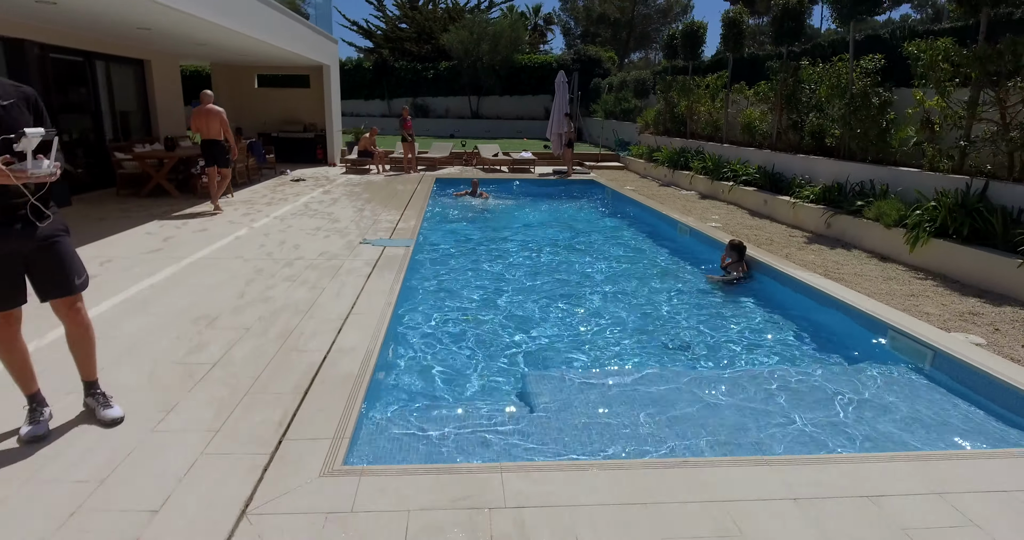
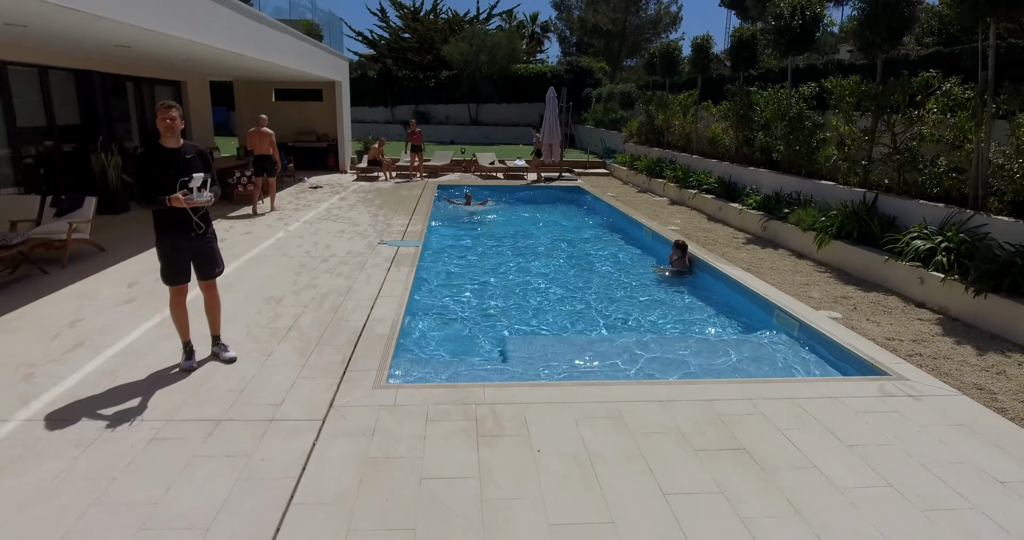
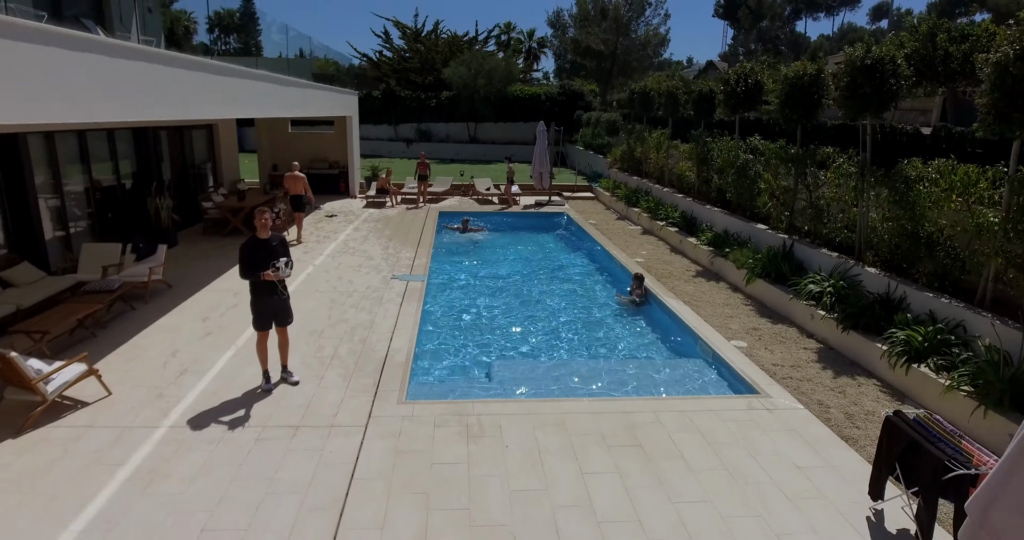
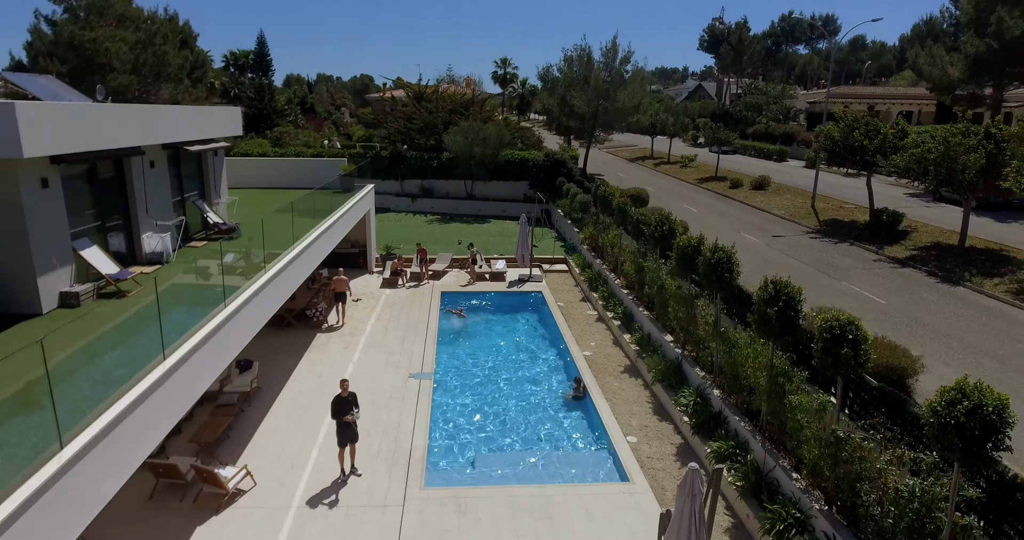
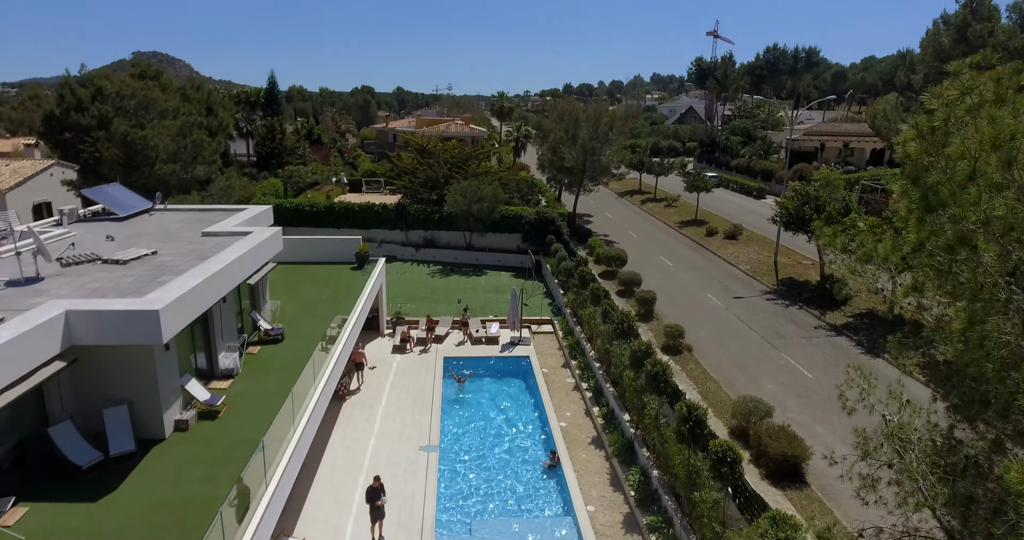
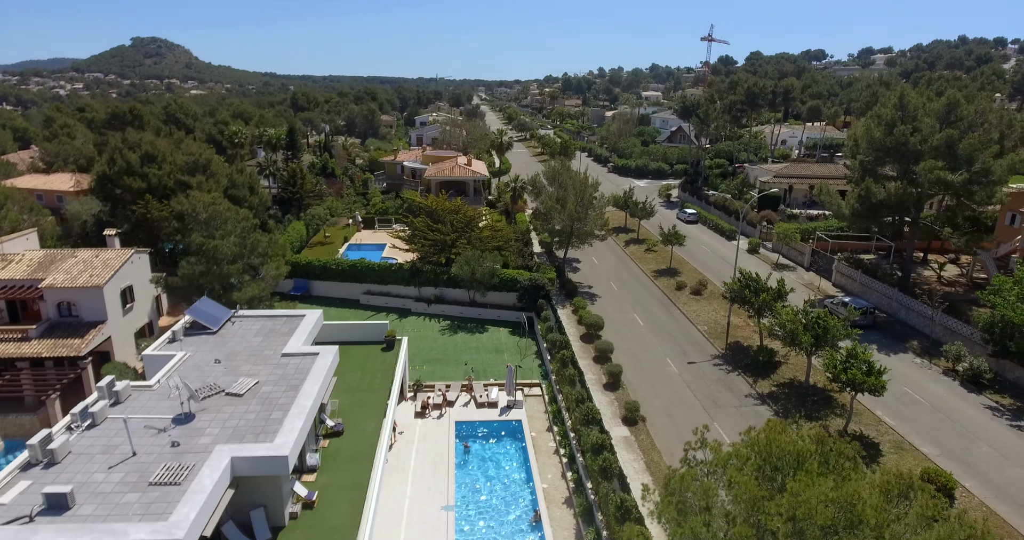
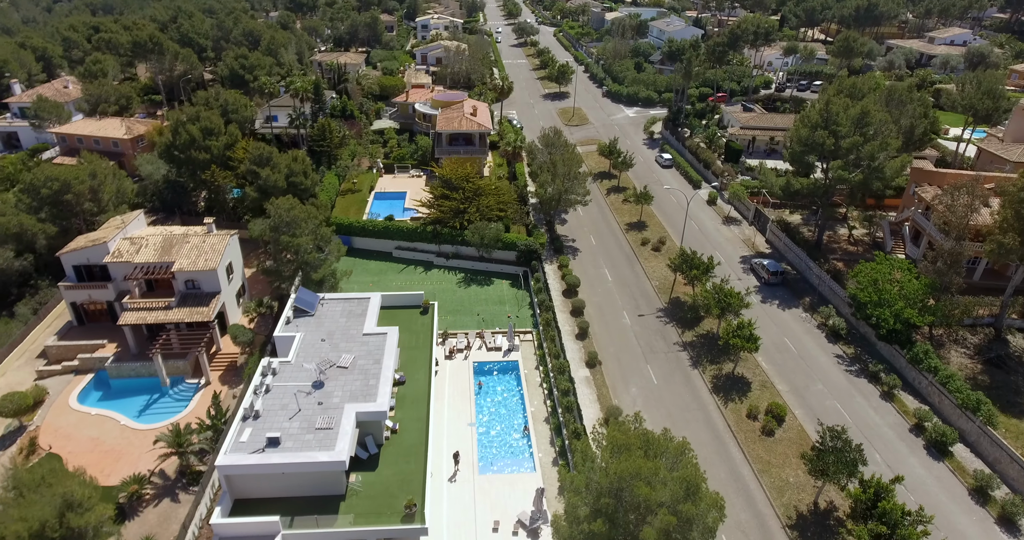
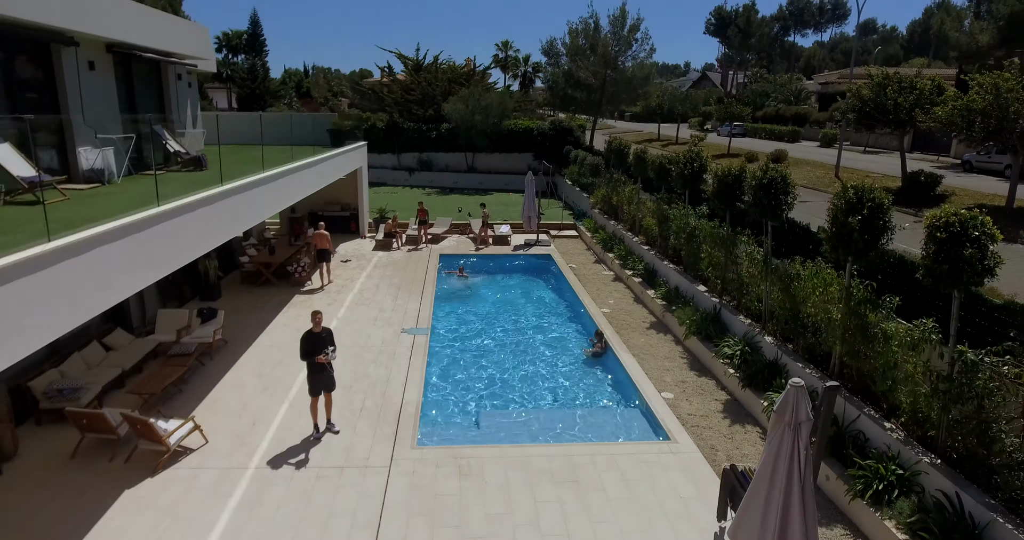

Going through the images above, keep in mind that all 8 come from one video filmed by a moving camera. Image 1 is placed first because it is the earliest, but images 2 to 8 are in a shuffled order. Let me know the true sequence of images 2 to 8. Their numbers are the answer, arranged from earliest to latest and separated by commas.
2, 3, 8, 4, 5, 6, 7
